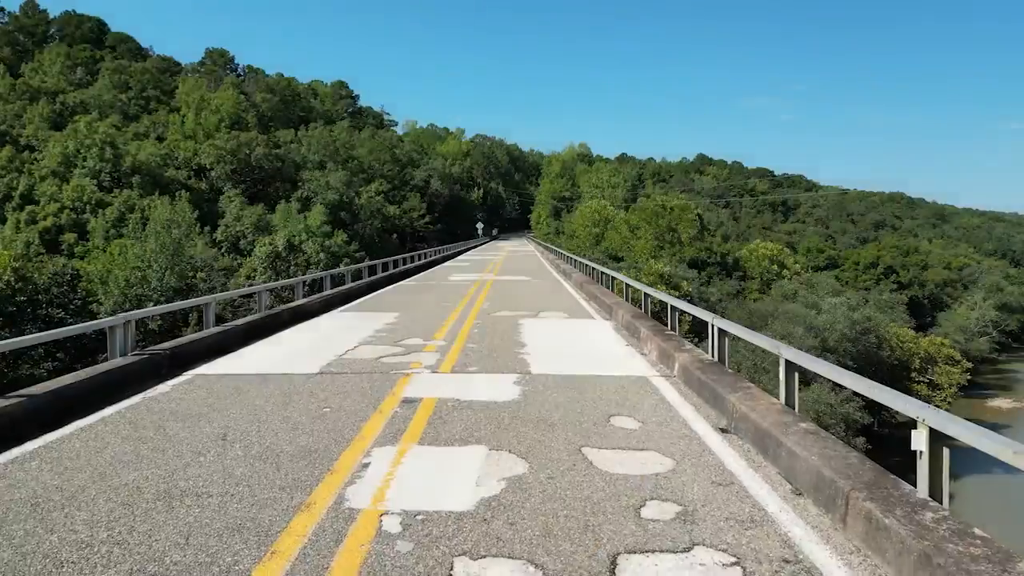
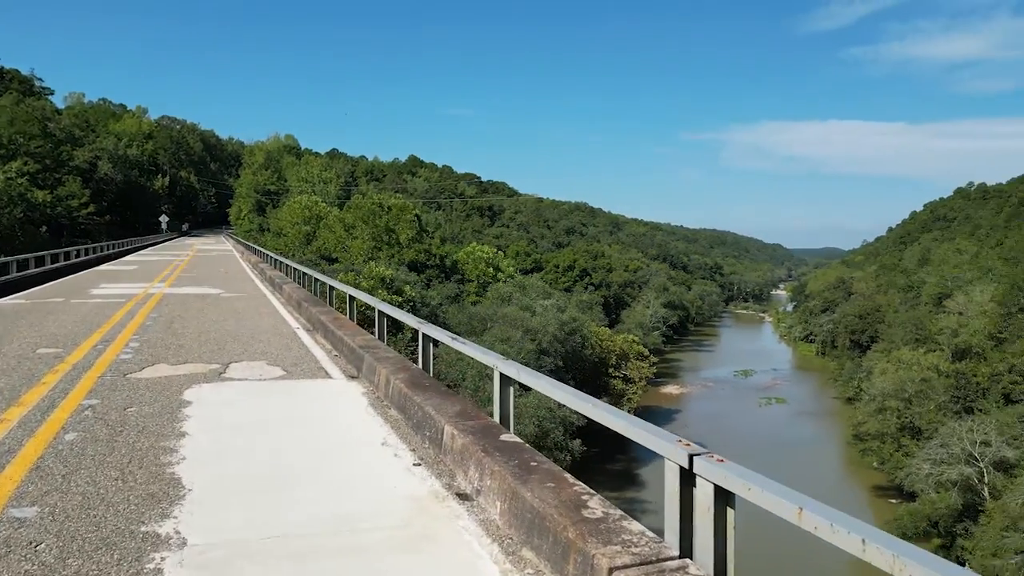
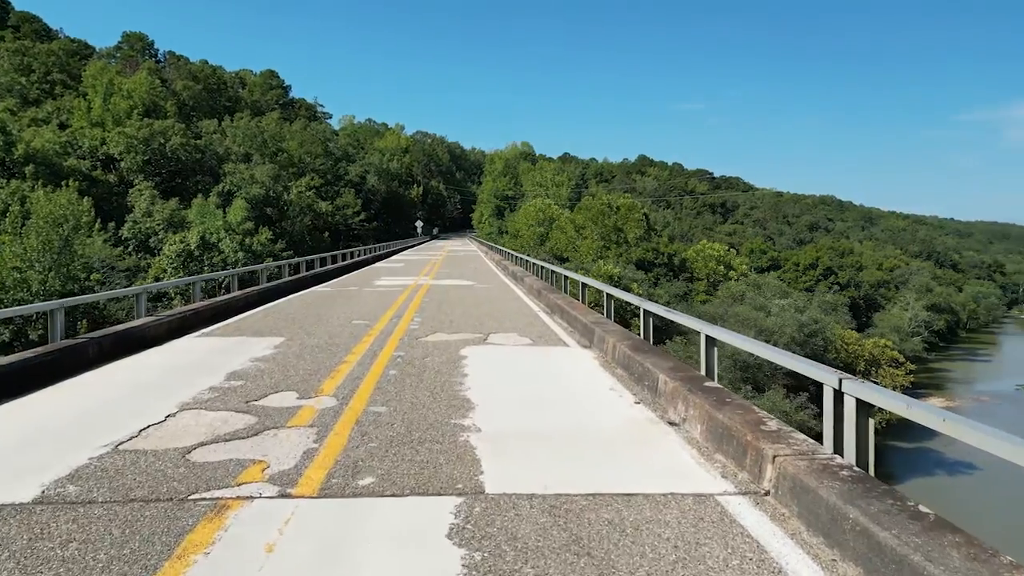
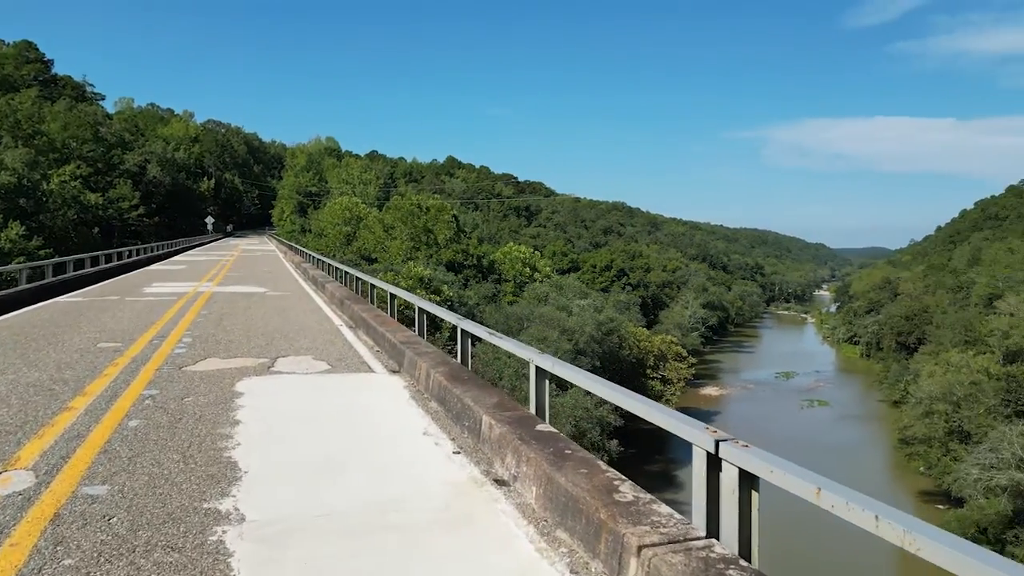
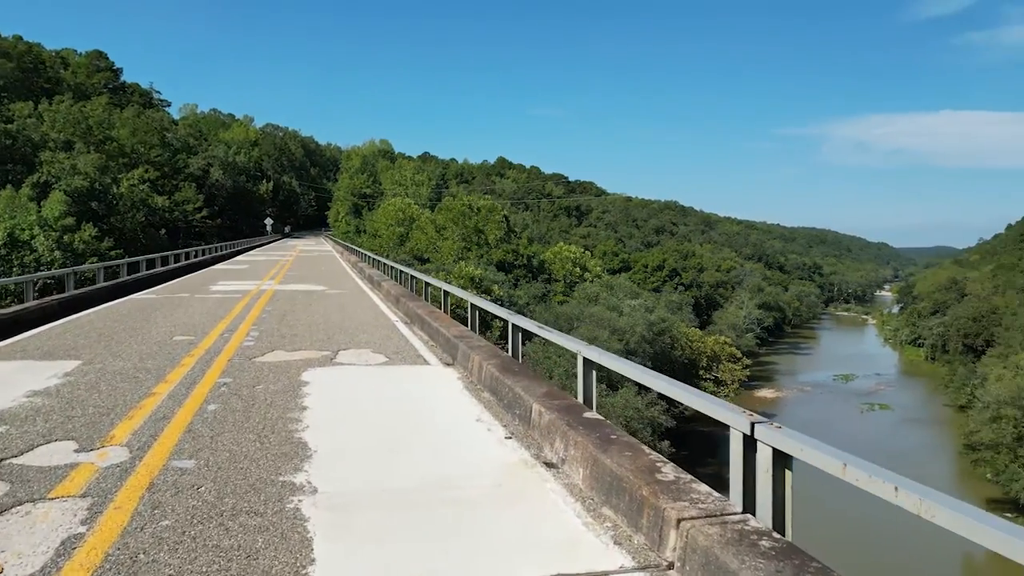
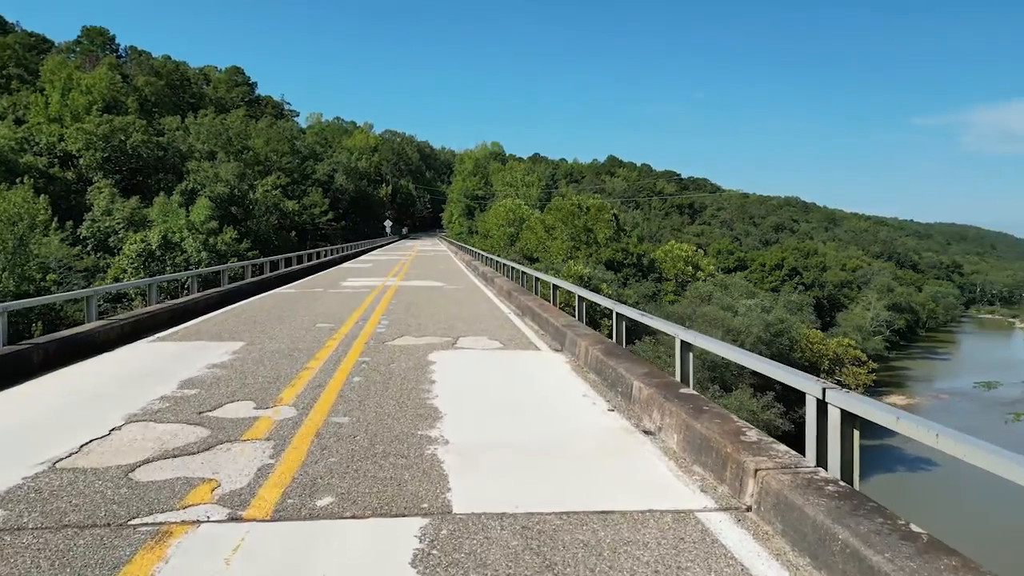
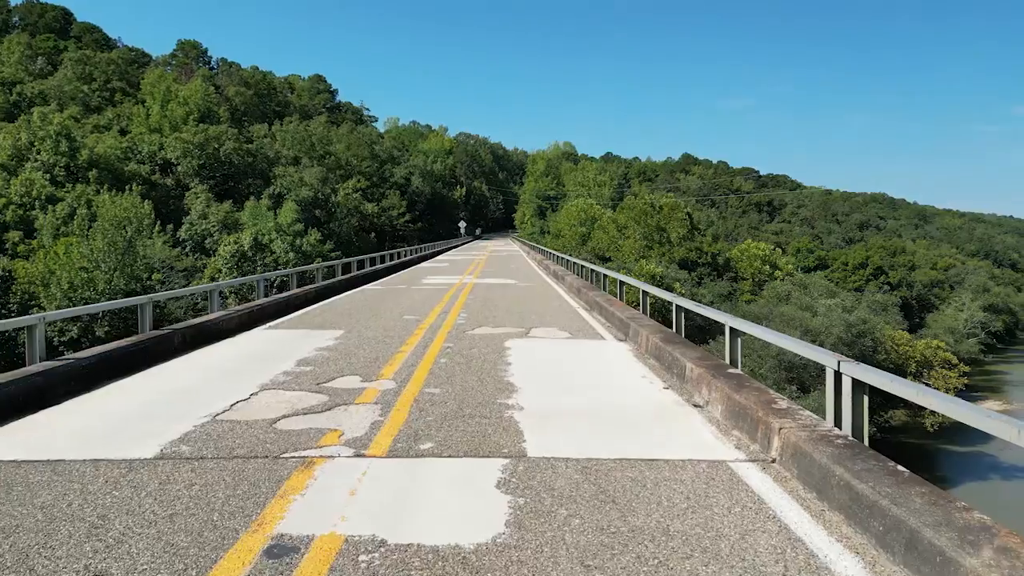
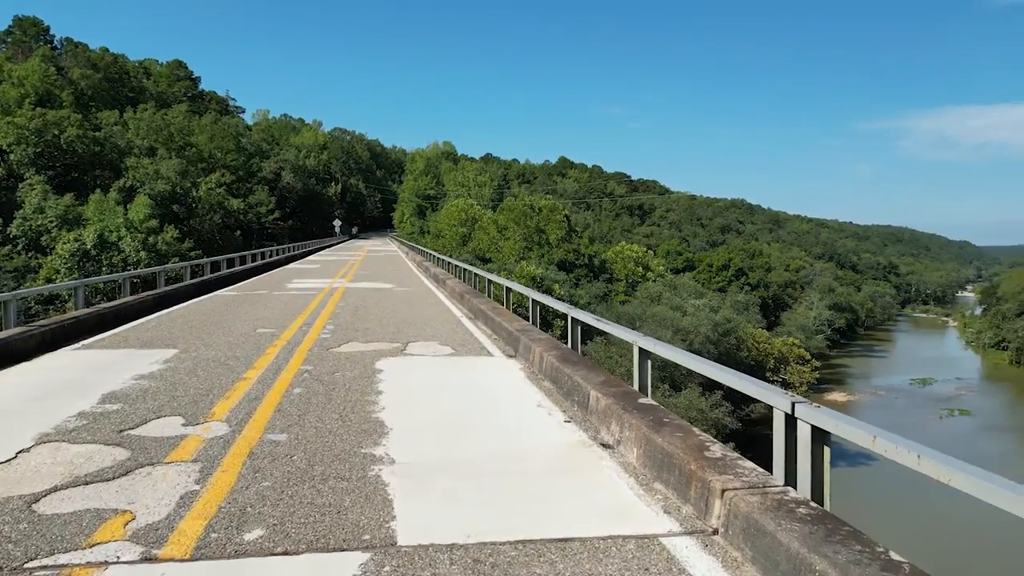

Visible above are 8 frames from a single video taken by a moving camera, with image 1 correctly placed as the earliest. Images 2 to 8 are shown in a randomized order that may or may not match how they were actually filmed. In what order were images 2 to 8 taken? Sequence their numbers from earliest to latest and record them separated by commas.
7, 3, 6, 8, 5, 4, 2
